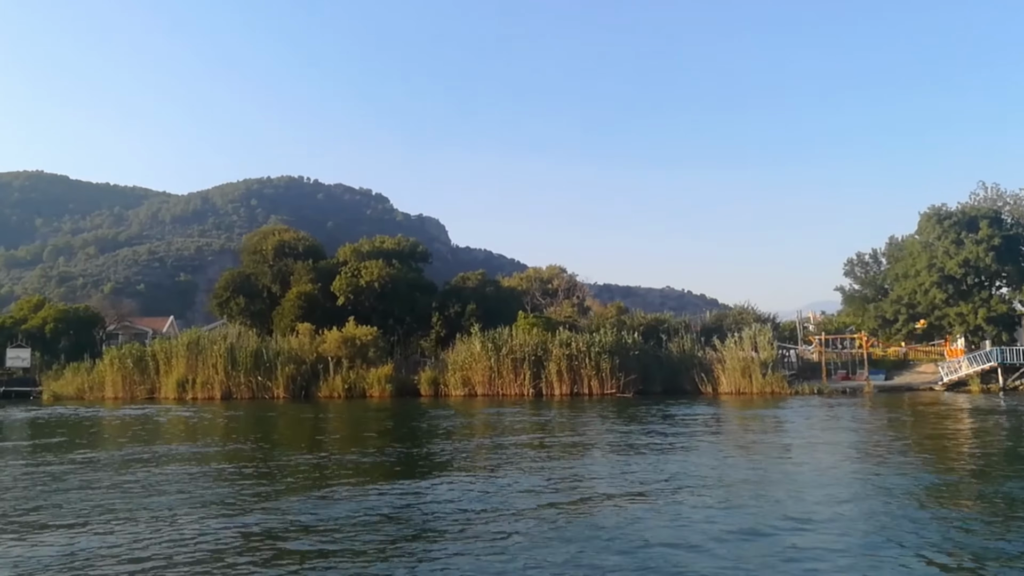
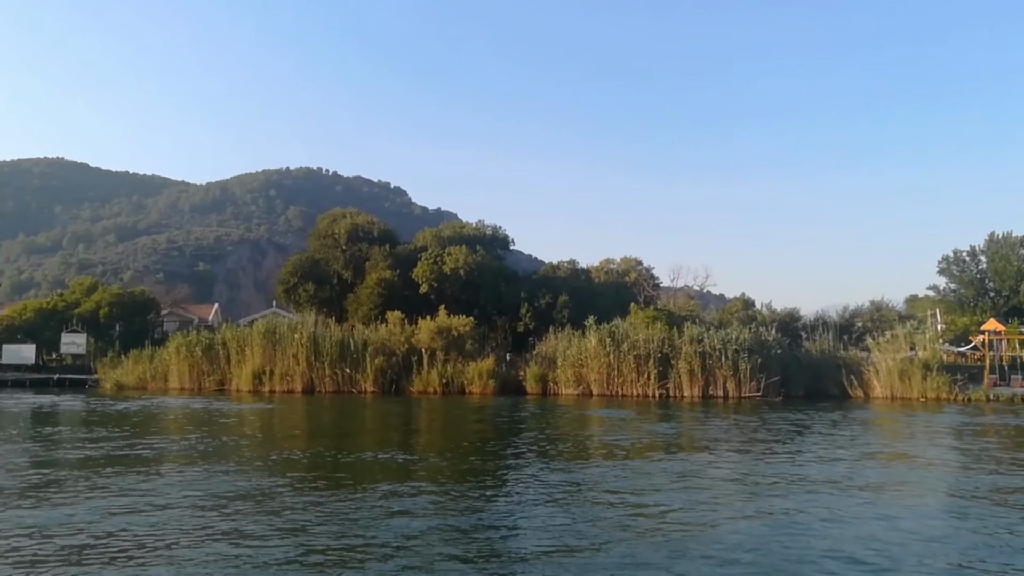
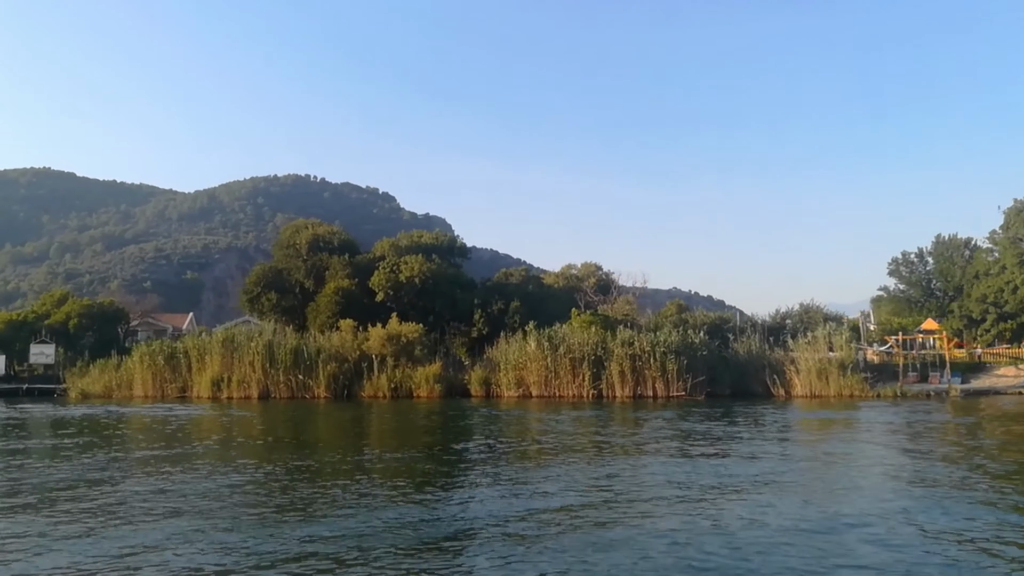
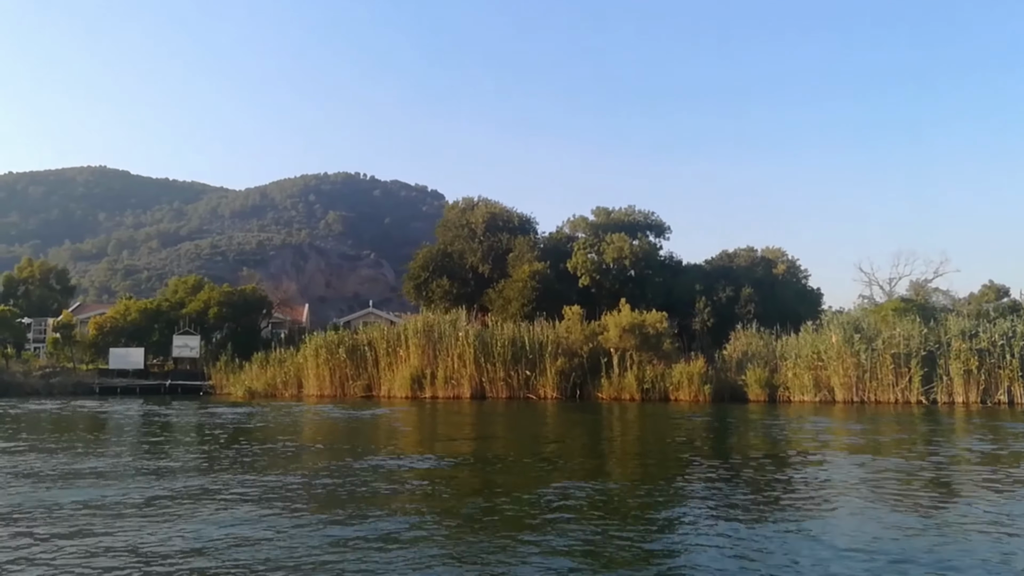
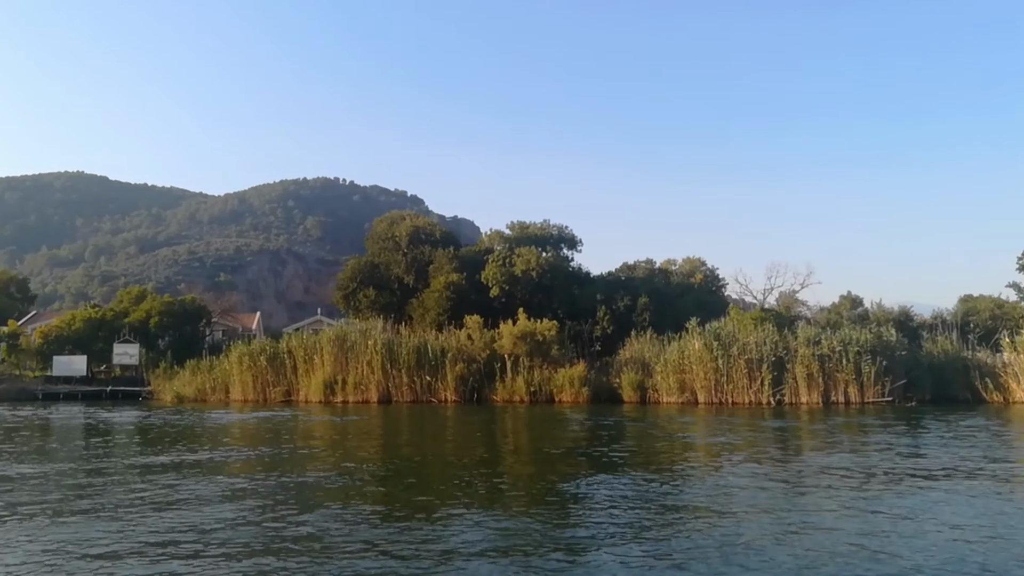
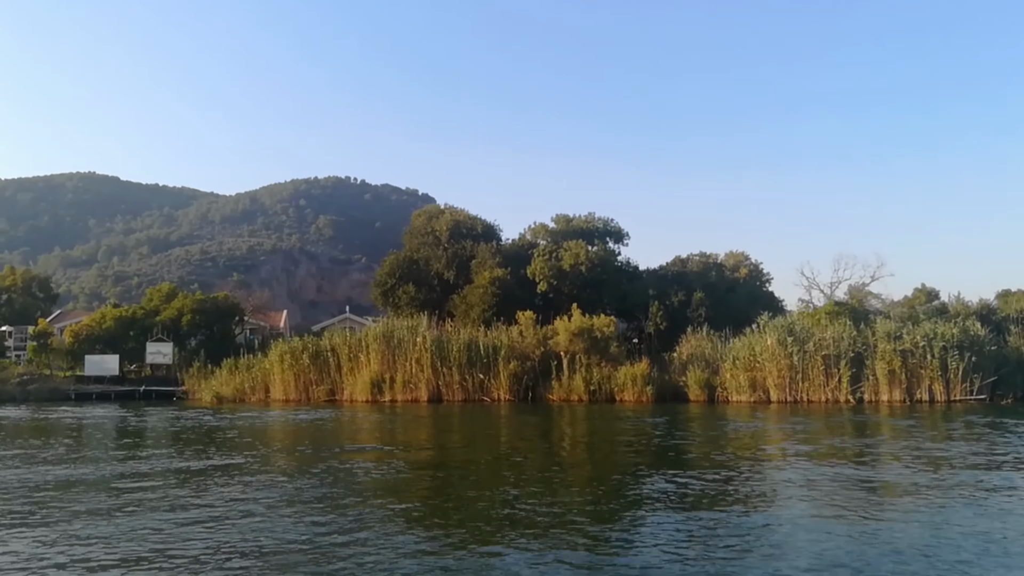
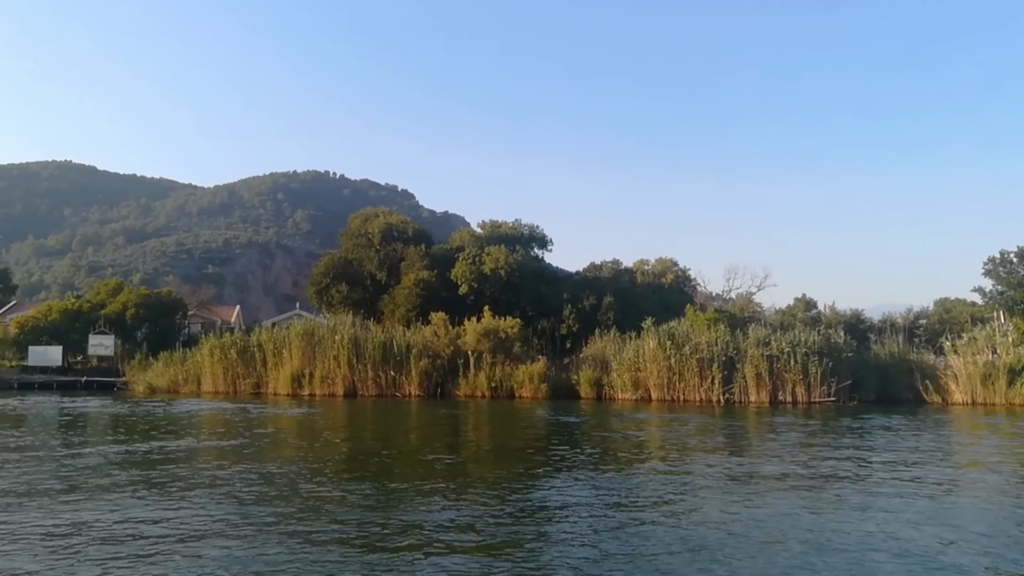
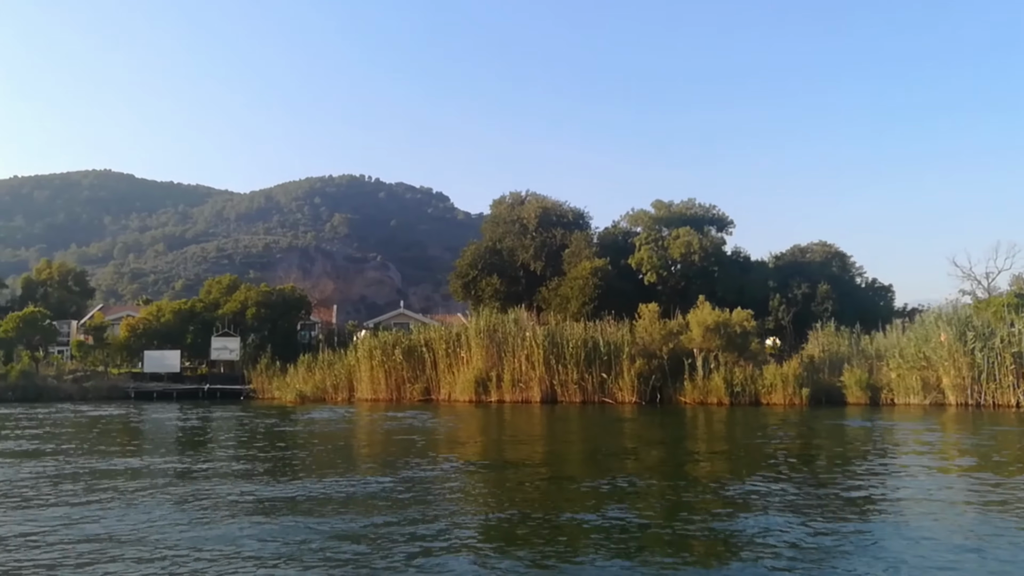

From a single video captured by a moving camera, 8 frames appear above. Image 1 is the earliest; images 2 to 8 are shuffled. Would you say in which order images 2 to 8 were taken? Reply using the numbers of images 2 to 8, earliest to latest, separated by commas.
3, 2, 7, 5, 6, 4, 8
